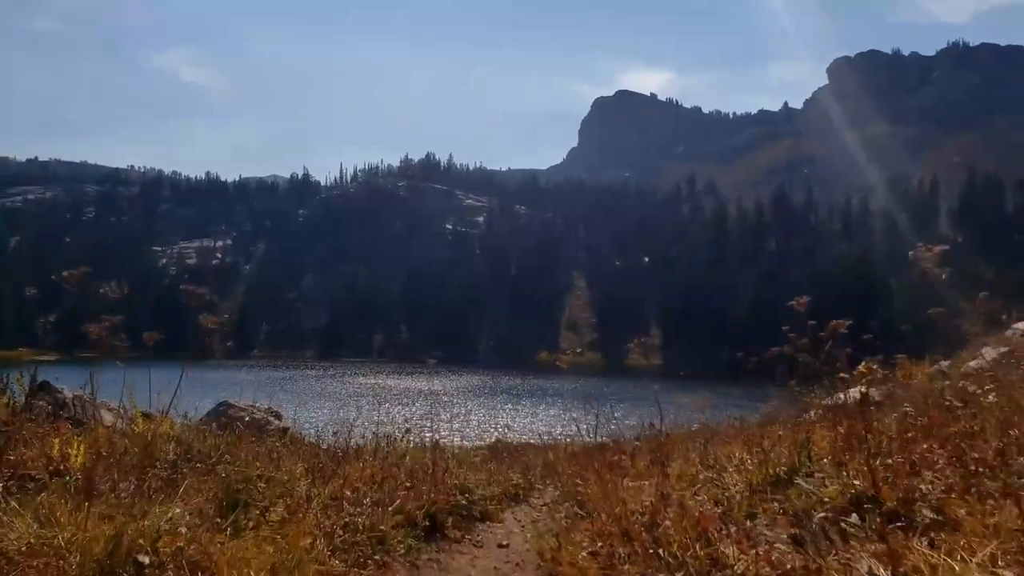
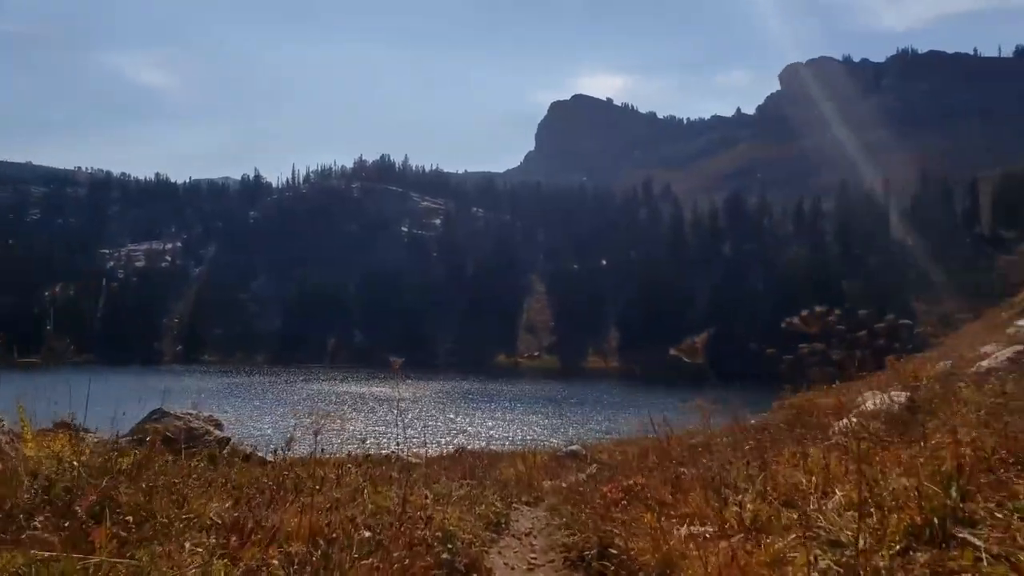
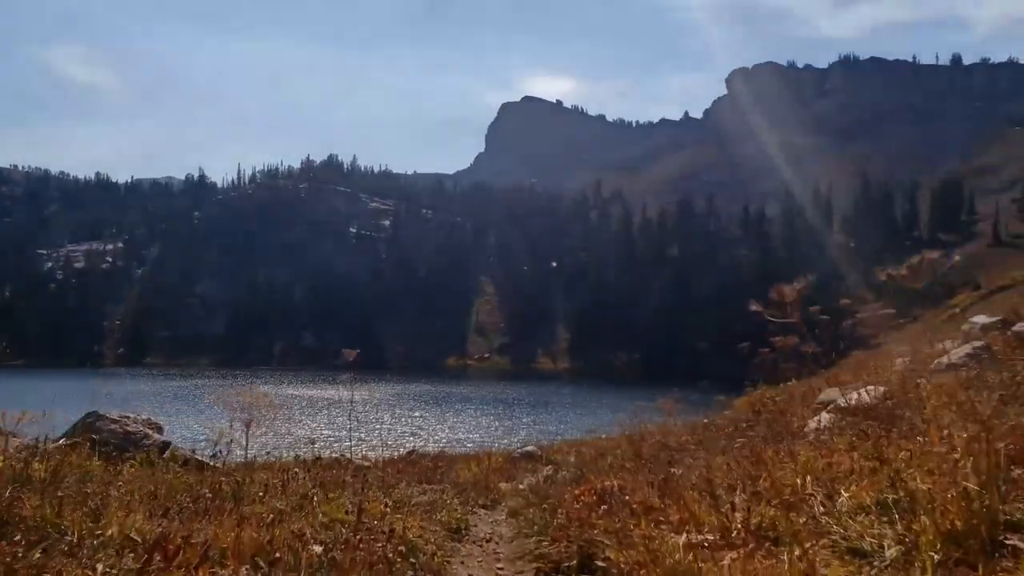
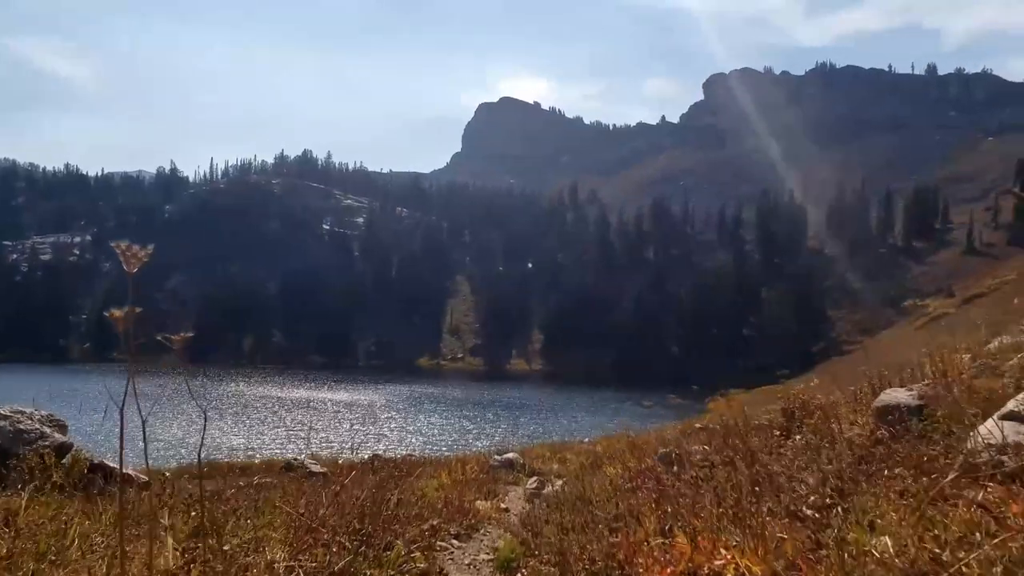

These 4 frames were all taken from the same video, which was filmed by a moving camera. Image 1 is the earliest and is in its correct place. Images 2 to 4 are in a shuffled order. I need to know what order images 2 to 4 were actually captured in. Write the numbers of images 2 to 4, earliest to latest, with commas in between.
2, 3, 4
